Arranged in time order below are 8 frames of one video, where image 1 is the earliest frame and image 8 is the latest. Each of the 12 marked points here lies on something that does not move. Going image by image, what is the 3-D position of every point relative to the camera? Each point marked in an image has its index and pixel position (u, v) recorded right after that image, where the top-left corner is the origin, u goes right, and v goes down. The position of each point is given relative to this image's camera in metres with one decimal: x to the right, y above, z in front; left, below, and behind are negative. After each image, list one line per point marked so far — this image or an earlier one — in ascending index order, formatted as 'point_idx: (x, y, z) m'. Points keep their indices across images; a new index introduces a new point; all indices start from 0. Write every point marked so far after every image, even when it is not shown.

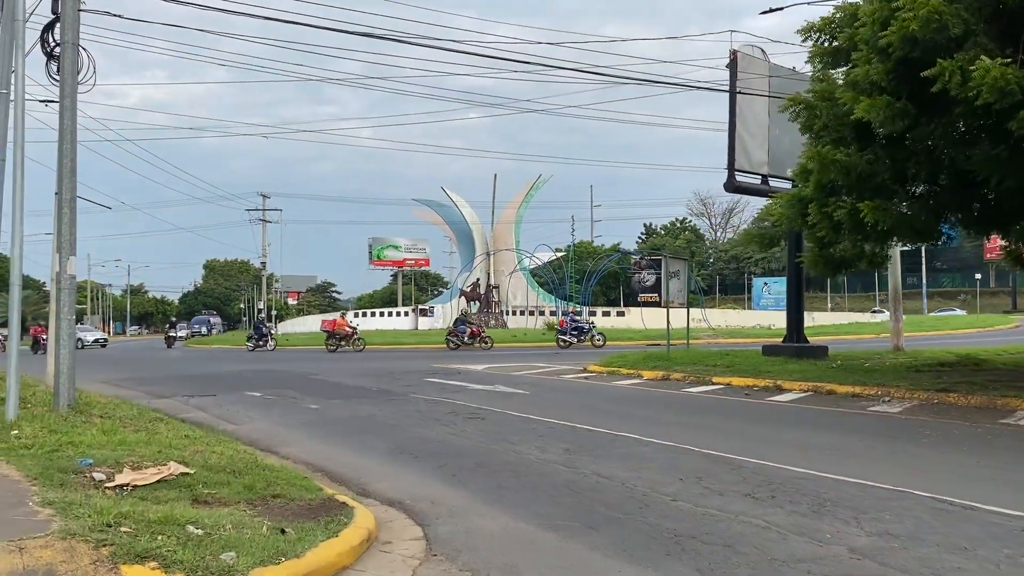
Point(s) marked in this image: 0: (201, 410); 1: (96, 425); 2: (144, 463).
0: (-5.0, -2.0, +14.2) m
1: (-4.3, -1.4, +9.1) m
2: (-3.1, -1.5, +7.4) m
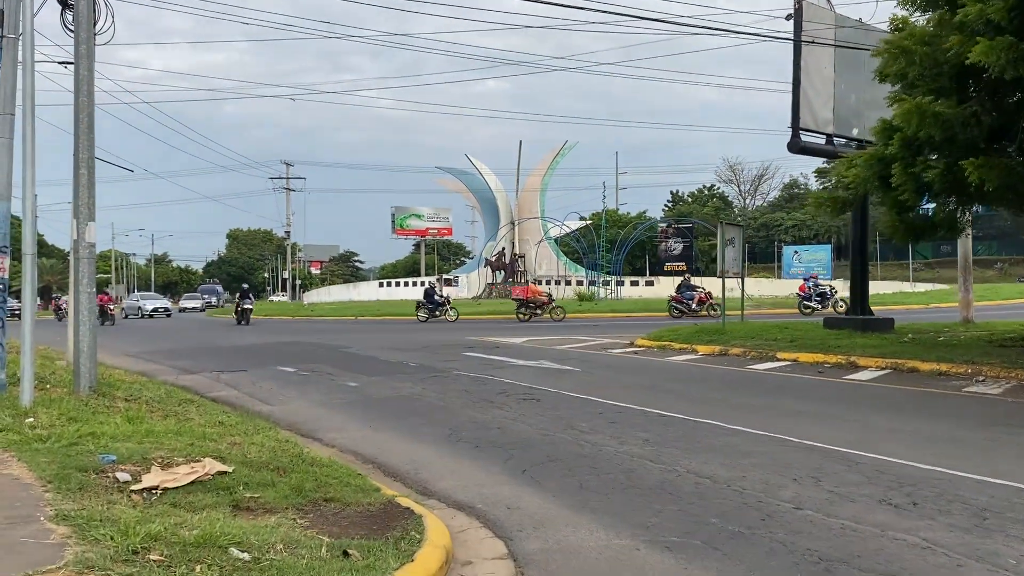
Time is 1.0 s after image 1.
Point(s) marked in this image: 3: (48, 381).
0: (-4.2, -1.5, +13.3) m
1: (-3.7, -1.2, +8.1) m
2: (-2.5, -1.3, +6.4) m
3: (-5.2, -1.1, +9.8) m
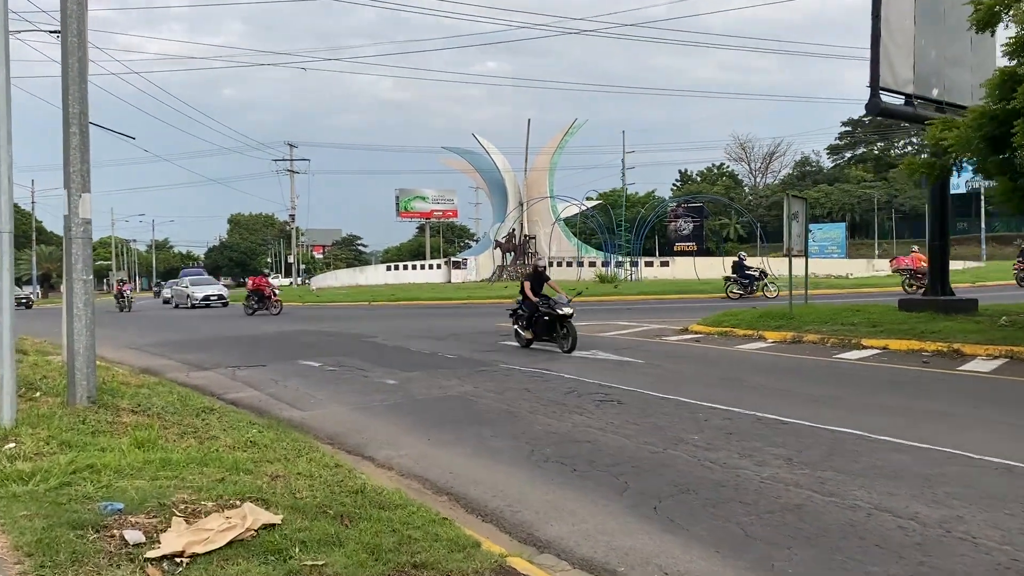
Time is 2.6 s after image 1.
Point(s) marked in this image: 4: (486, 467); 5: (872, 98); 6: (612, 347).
0: (-3.4, -1.3, +11.6) m
1: (-2.9, -1.1, +6.5) m
2: (-1.7, -1.2, +4.7) m
3: (-4.4, -1.0, +8.1) m
4: (-0.2, -1.4, +6.7) m
5: (+6.1, +3.2, +14.7) m
6: (+1.7, -1.0, +14.9) m
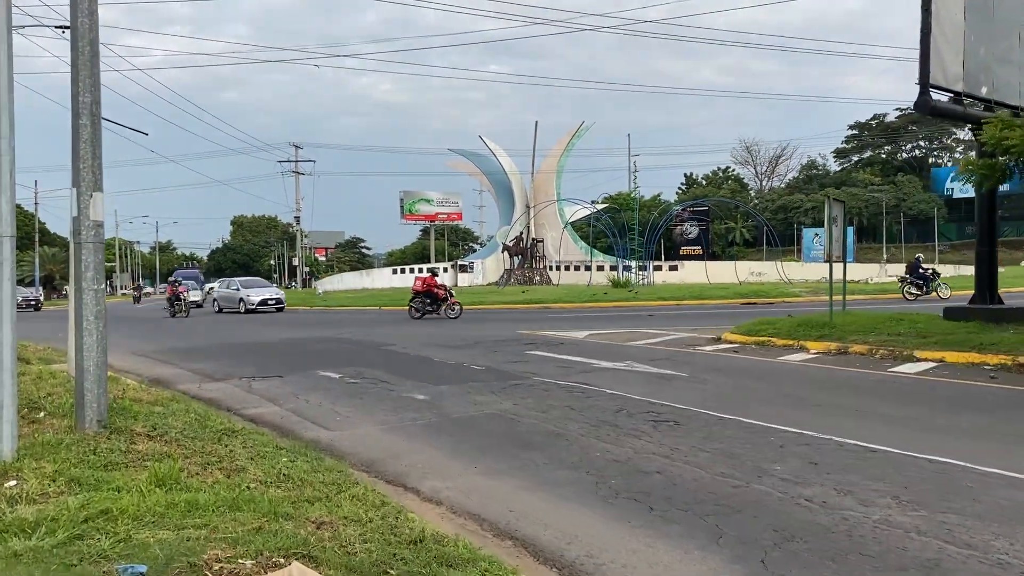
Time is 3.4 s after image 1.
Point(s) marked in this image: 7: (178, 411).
0: (-3.0, -1.4, +10.8) m
1: (-2.4, -1.1, +5.7) m
2: (-1.2, -1.3, +3.9) m
3: (-4.0, -1.0, +7.4) m
4: (+0.2, -1.5, +5.9) m
5: (+6.6, +3.1, +13.9) m
6: (+2.2, -1.1, +14.2) m
7: (-3.2, -1.2, +8.4) m
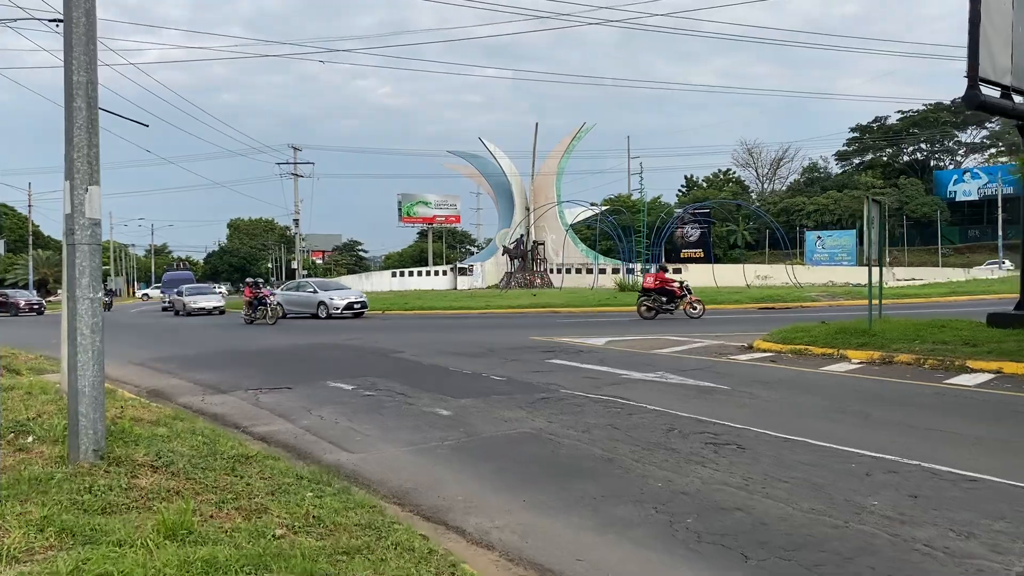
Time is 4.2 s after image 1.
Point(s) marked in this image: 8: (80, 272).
0: (-2.6, -1.5, +10.0) m
1: (-2.0, -1.2, +4.8) m
2: (-0.8, -1.3, +3.1) m
3: (-3.6, -1.1, +6.5) m
4: (+0.6, -1.5, +5.1) m
5: (+6.9, +3.0, +13.1) m
6: (+2.6, -1.2, +13.3) m
7: (-2.9, -1.2, +7.5) m
8: (-2.8, +0.1, +5.6) m
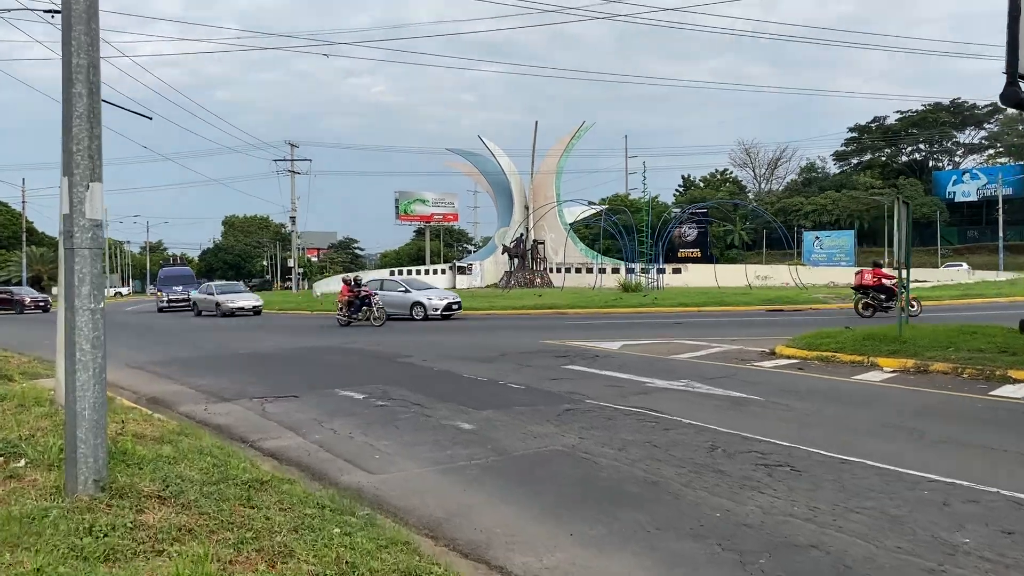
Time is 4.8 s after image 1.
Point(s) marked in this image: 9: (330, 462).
0: (-2.3, -1.5, +9.4) m
1: (-1.7, -1.3, +4.2) m
2: (-0.5, -1.4, +2.5) m
3: (-3.3, -1.1, +5.9) m
4: (+0.9, -1.6, +4.5) m
5: (+7.2, +2.9, +12.6) m
6: (+2.8, -1.3, +12.7) m
7: (-2.6, -1.3, +6.9) m
8: (-2.5, 0.0, +5.0) m
9: (-1.6, -1.6, +7.8) m
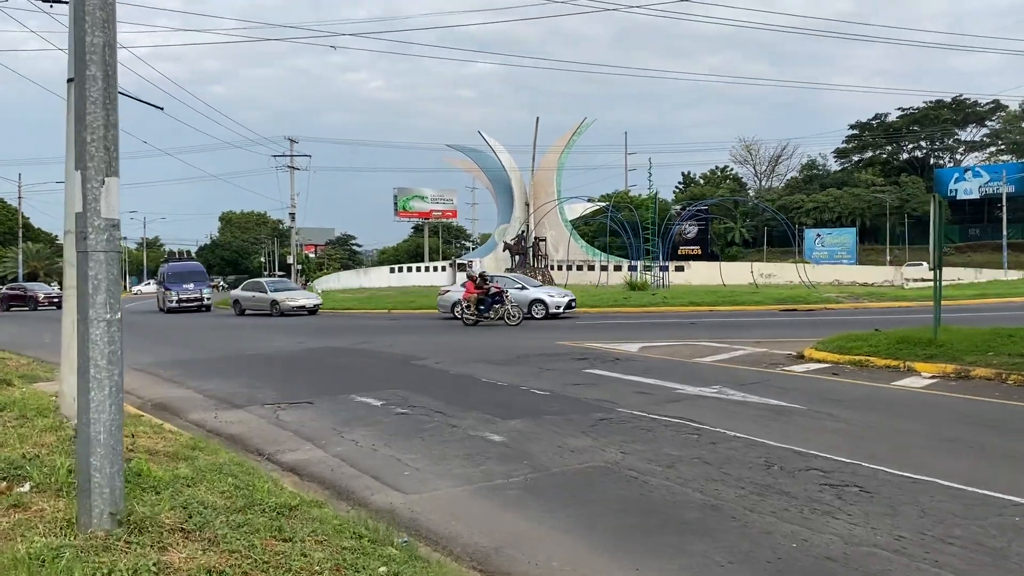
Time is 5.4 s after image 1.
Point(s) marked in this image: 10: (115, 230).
0: (-2.0, -1.6, +8.8) m
1: (-1.4, -1.3, +3.7) m
2: (-0.2, -1.4, +1.9) m
3: (-2.9, -1.2, +5.3) m
4: (+1.3, -1.6, +4.0) m
5: (+7.5, +2.9, +12.0) m
6: (+3.1, -1.3, +12.2) m
7: (-2.2, -1.3, +6.4) m
8: (-2.1, 0.0, +4.4) m
9: (-1.3, -1.6, +7.3) m
10: (-2.1, +0.3, +4.5) m
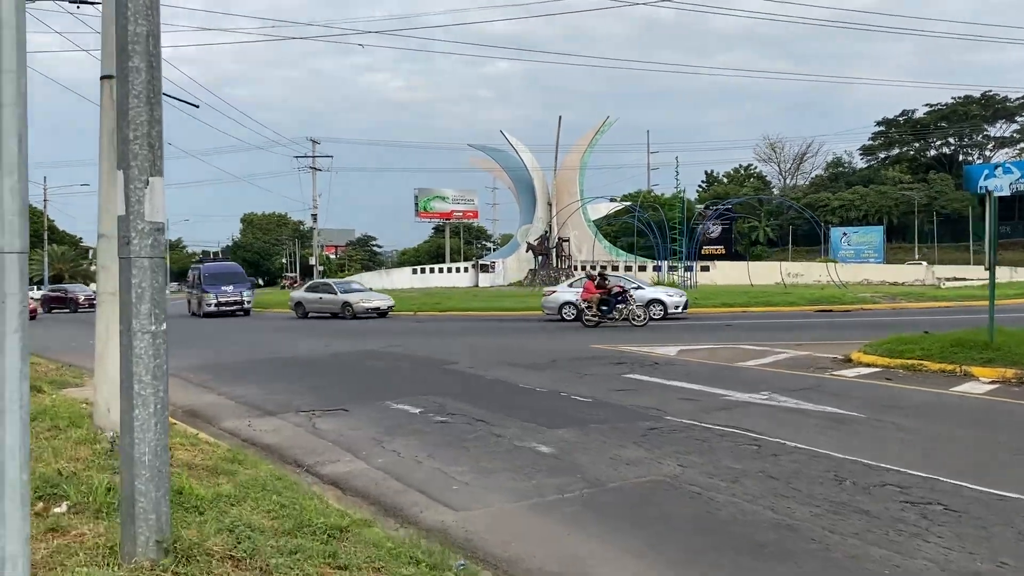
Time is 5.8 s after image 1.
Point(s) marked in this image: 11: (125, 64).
0: (-1.6, -1.6, +8.5) m
1: (-1.0, -1.3, +3.3) m
2: (+0.2, -1.5, +1.6) m
3: (-2.6, -1.2, +5.0) m
4: (+1.6, -1.7, +3.5) m
5: (+8.0, +2.9, +11.5) m
6: (+3.7, -1.3, +11.7) m
7: (-1.8, -1.4, +6.0) m
8: (-1.8, 0.0, +4.1) m
9: (-0.9, -1.6, +6.9) m
10: (-1.7, +0.3, +4.2) m
11: (-1.8, +1.1, +4.1) m
